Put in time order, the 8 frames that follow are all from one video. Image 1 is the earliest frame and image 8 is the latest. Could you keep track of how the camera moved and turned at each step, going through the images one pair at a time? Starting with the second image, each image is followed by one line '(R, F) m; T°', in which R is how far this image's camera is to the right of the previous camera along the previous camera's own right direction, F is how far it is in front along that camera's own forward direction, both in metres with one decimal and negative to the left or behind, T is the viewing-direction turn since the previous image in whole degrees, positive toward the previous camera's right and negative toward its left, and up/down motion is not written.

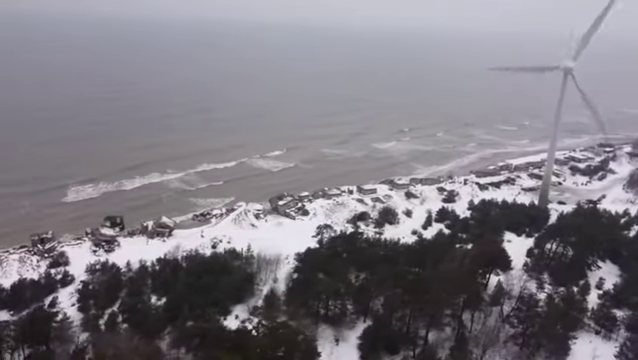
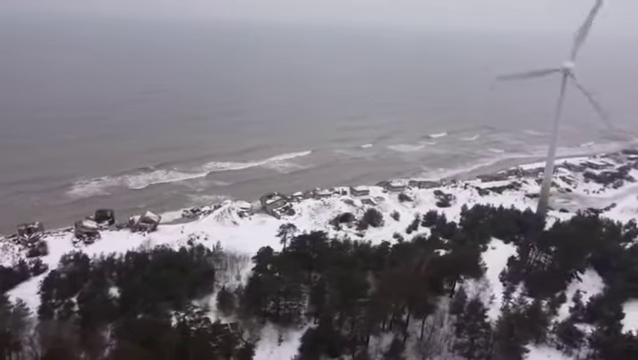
(+4.6, +0.4) m; -6°
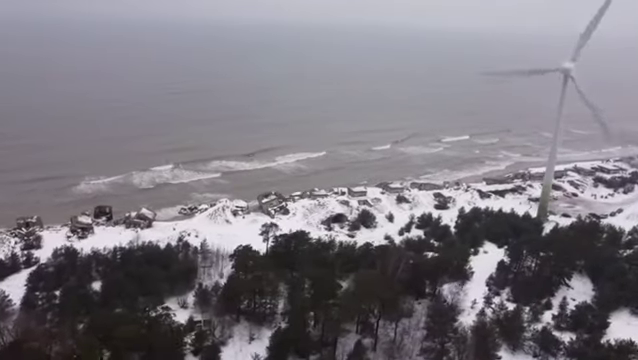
(+2.5, +0.1) m; -3°
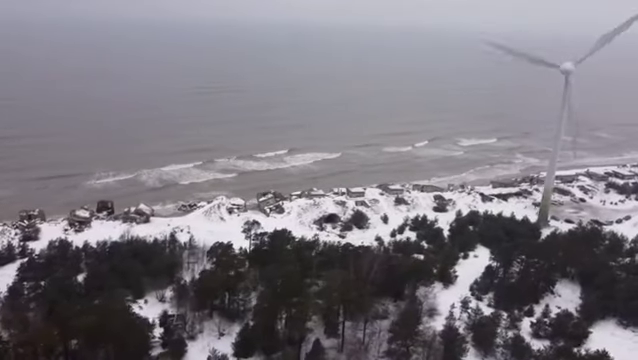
(+2.9, +0.1) m; -4°
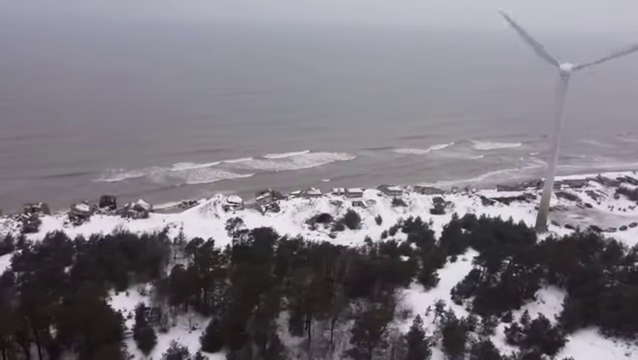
(+2.9, 0.0) m; -4°
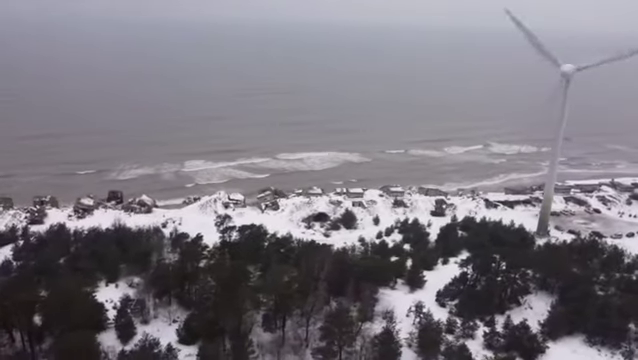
(+2.5, 0.0) m; -4°
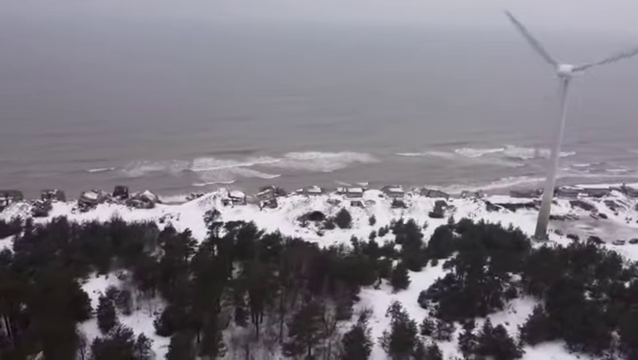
(+2.5, 0.0) m; -4°
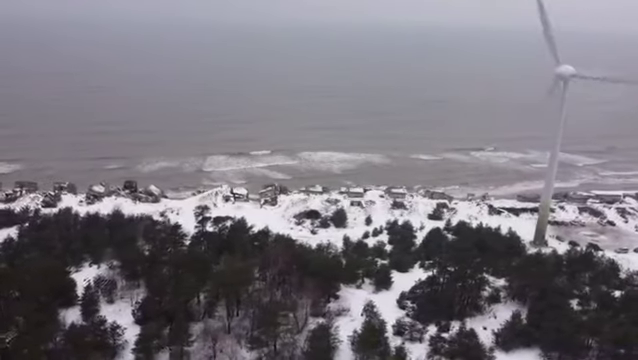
(+2.9, +0.1) m; -5°
